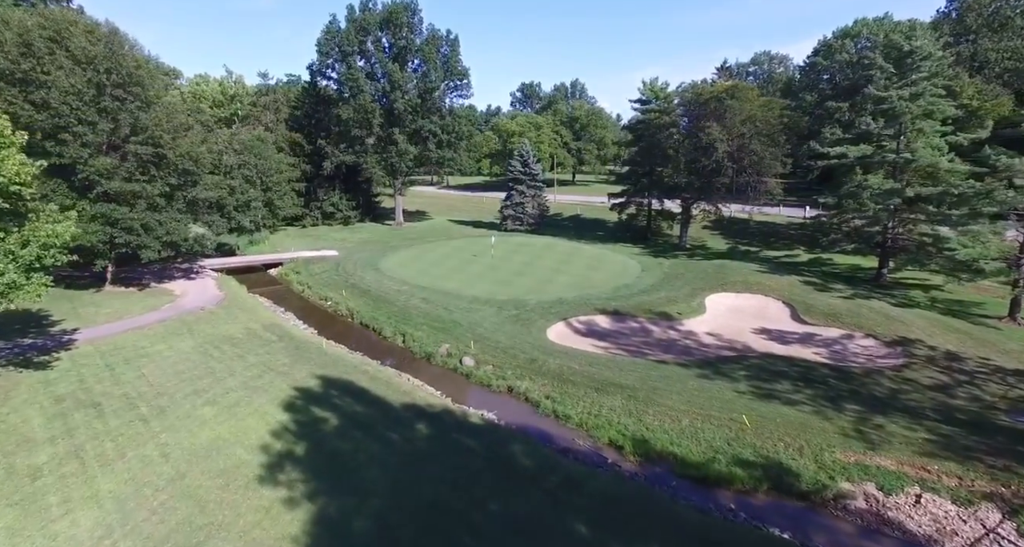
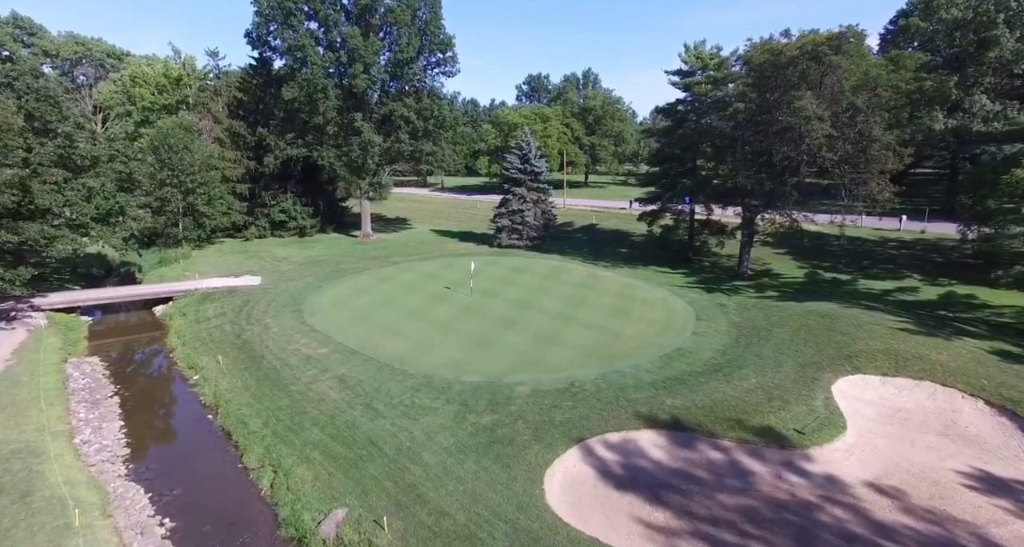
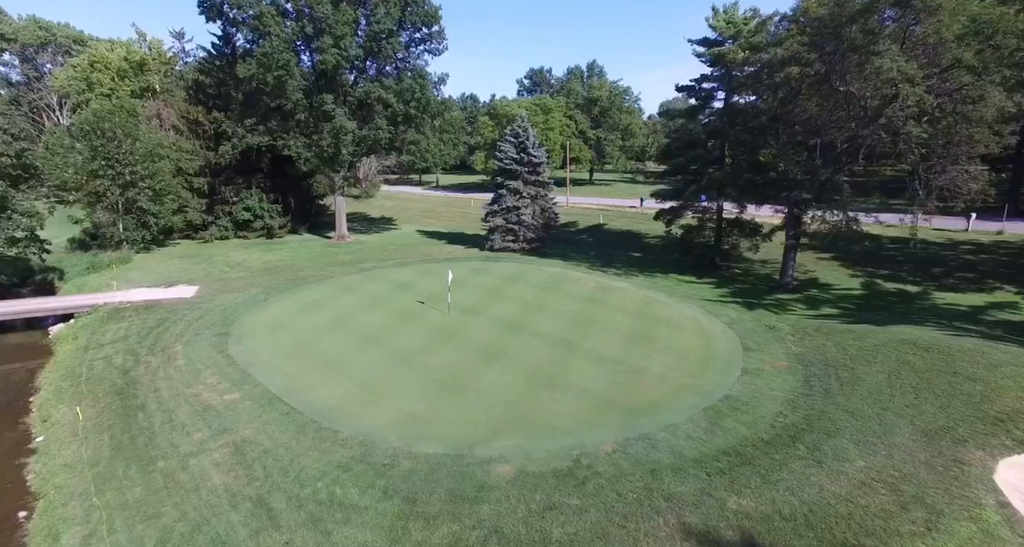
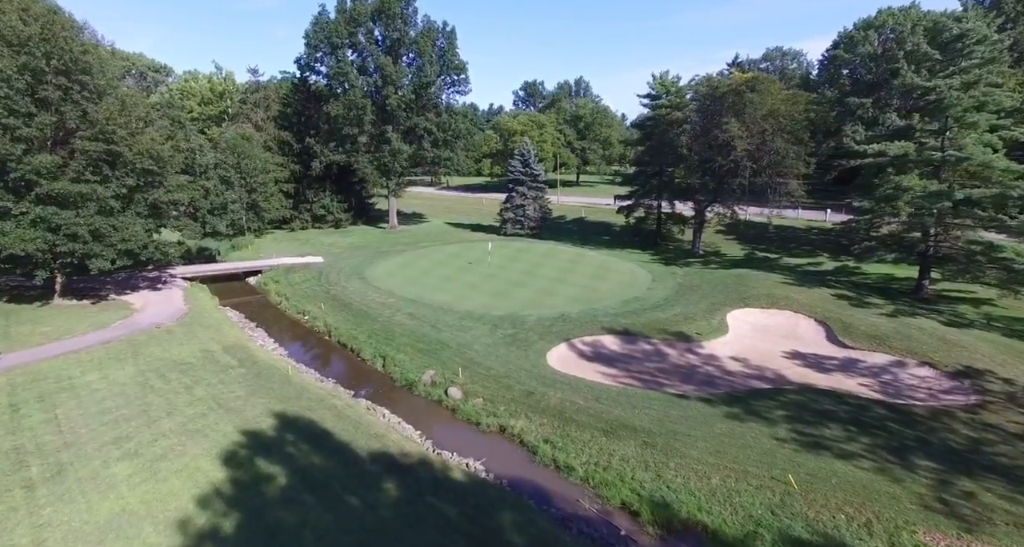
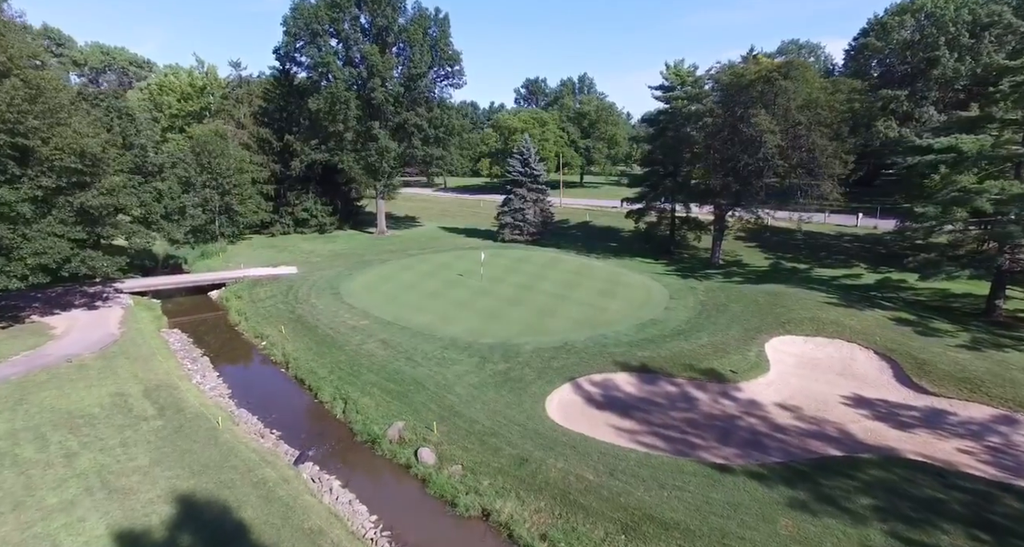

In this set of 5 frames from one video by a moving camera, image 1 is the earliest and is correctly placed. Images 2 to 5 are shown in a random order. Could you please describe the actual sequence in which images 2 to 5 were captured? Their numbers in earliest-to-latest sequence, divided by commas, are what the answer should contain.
4, 5, 2, 3
